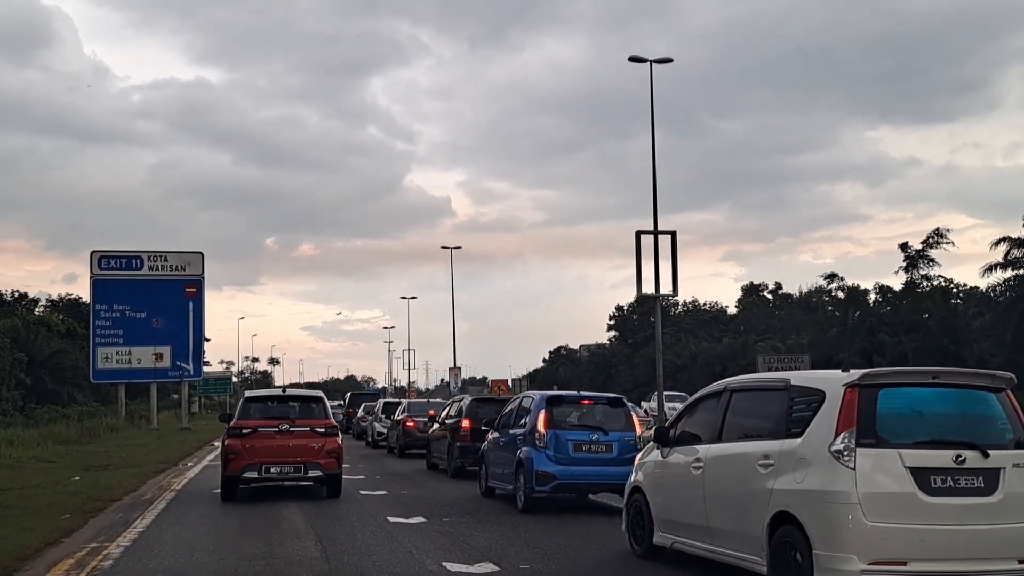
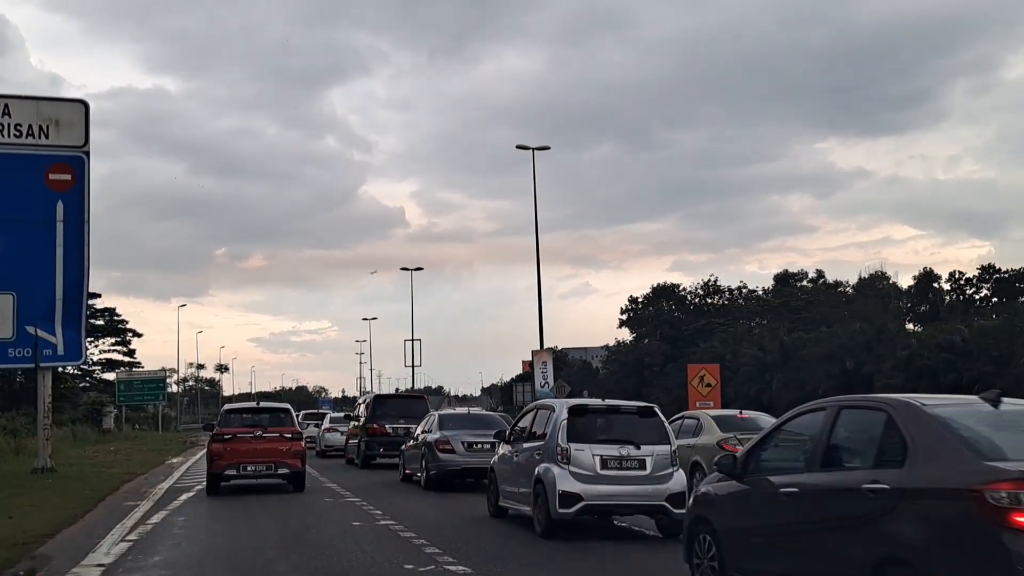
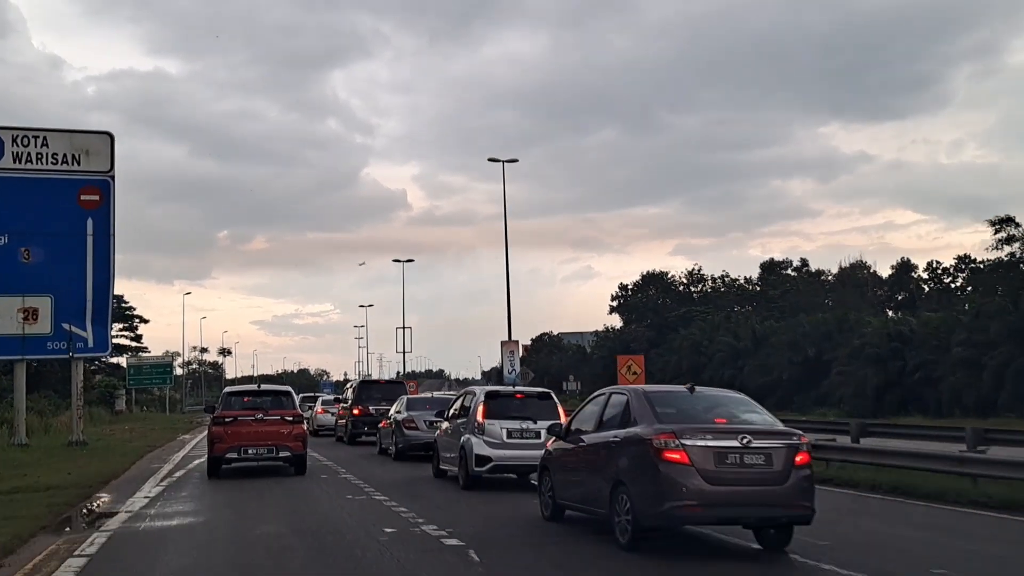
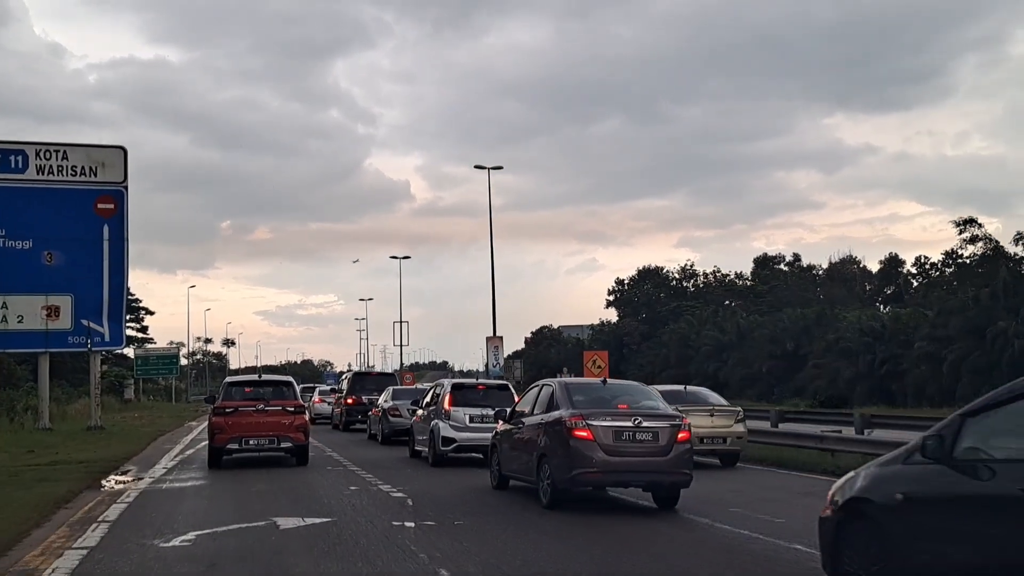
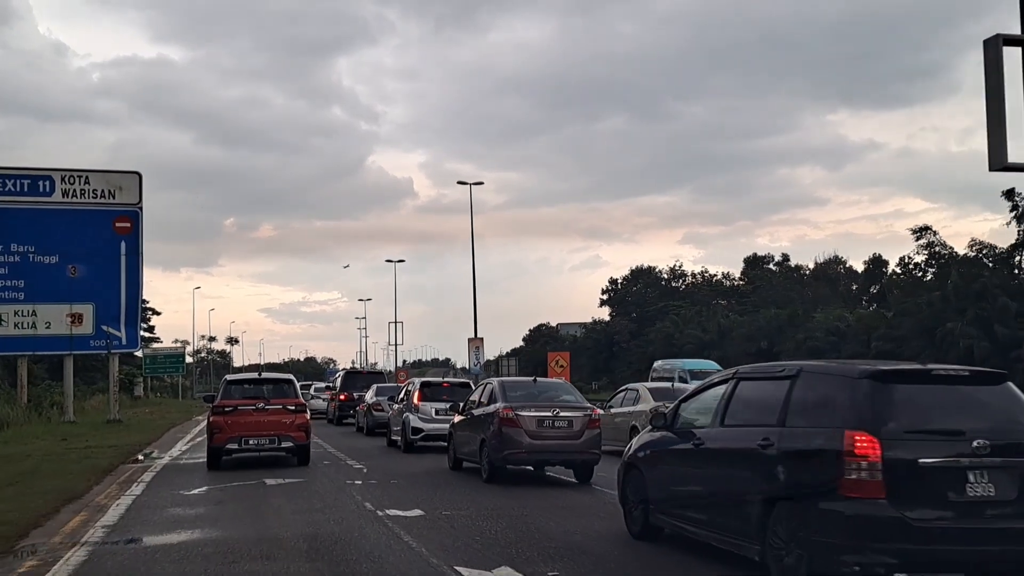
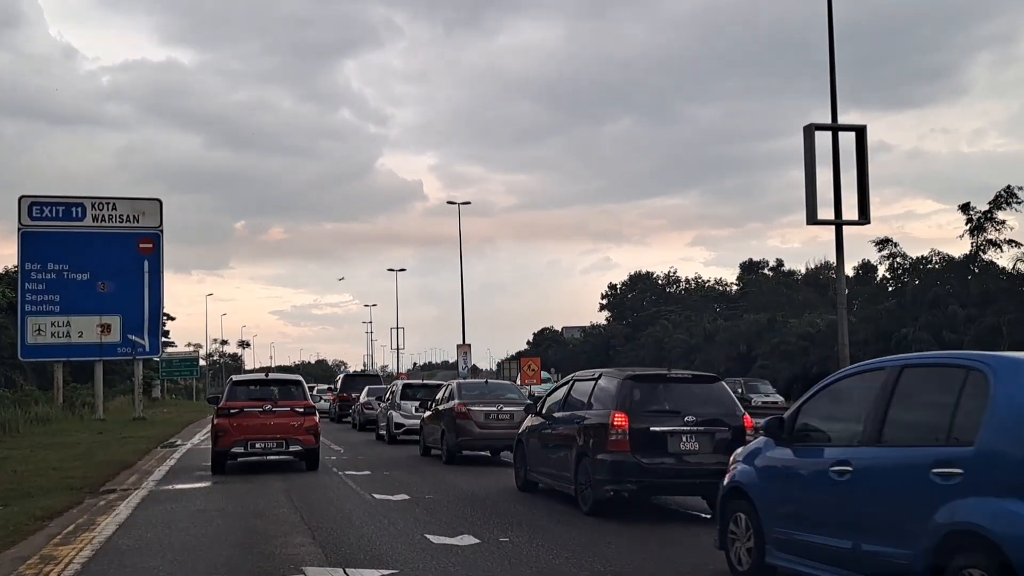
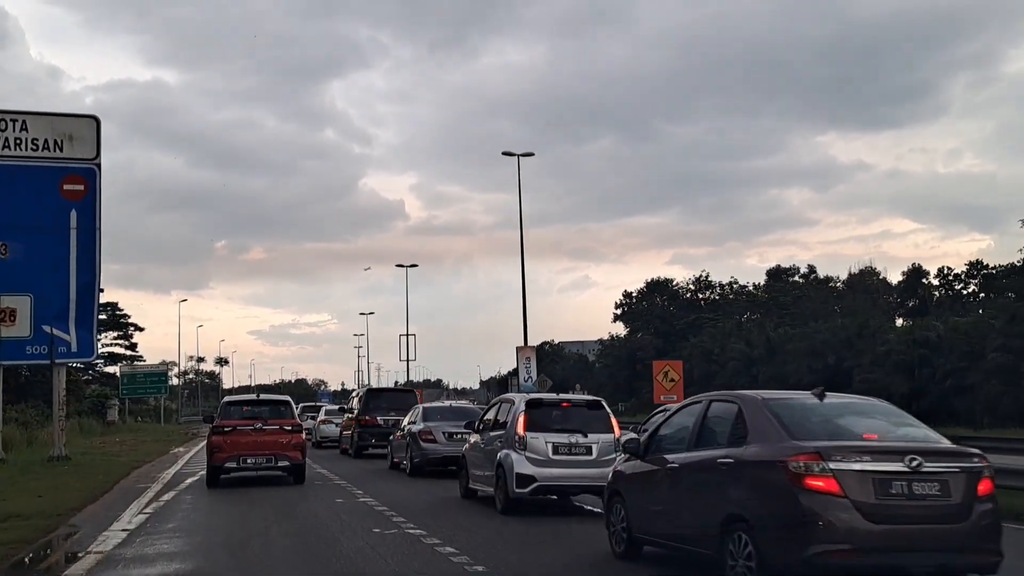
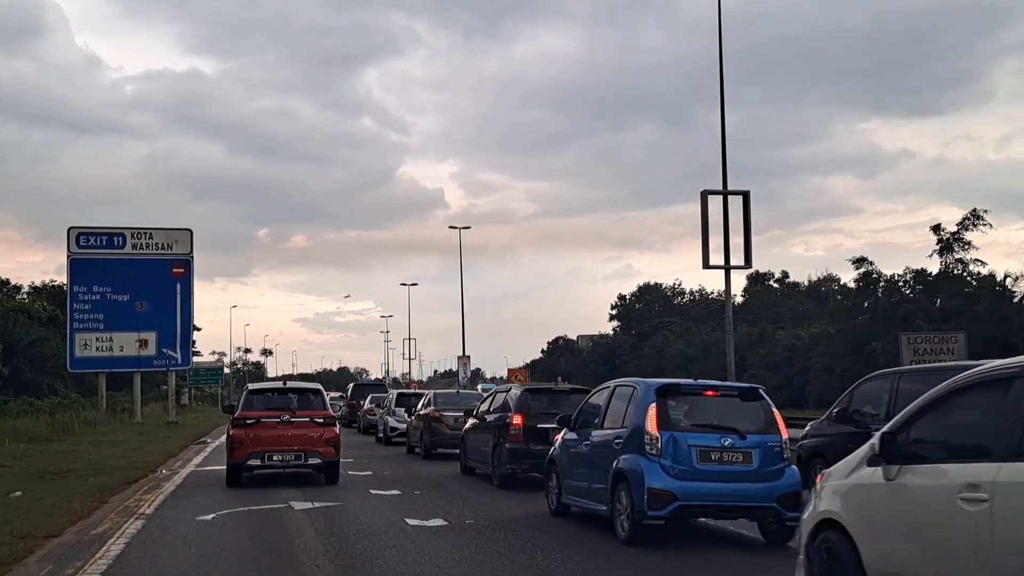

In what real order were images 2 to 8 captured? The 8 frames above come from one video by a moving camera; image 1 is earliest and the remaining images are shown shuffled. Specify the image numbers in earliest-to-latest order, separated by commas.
8, 6, 5, 4, 3, 7, 2
